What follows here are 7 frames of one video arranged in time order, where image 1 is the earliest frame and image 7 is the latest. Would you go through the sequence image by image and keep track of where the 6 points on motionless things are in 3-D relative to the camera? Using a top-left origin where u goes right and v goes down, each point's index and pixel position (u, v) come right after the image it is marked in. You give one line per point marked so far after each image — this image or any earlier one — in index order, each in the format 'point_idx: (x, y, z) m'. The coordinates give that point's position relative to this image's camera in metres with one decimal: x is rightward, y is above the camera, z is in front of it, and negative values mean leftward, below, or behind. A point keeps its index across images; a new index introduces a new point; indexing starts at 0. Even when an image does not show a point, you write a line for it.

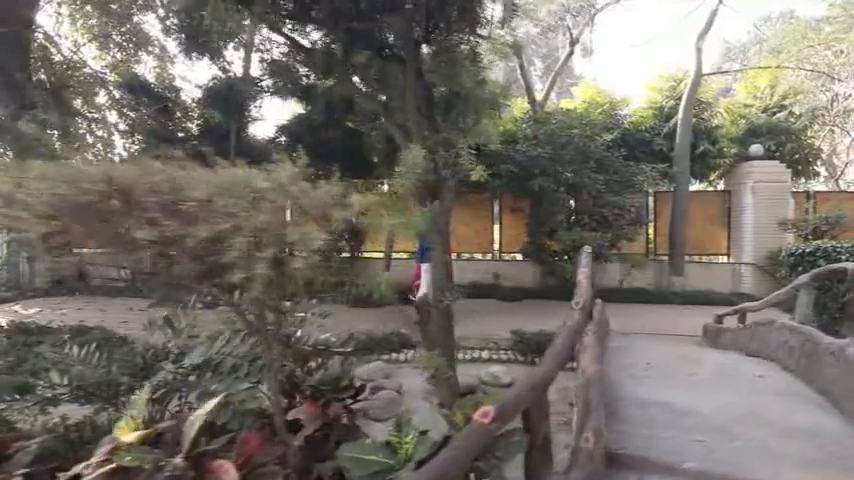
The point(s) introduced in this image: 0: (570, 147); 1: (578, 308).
0: (+3.5, +2.4, +11.2) m
1: (+1.2, -0.5, +3.5) m
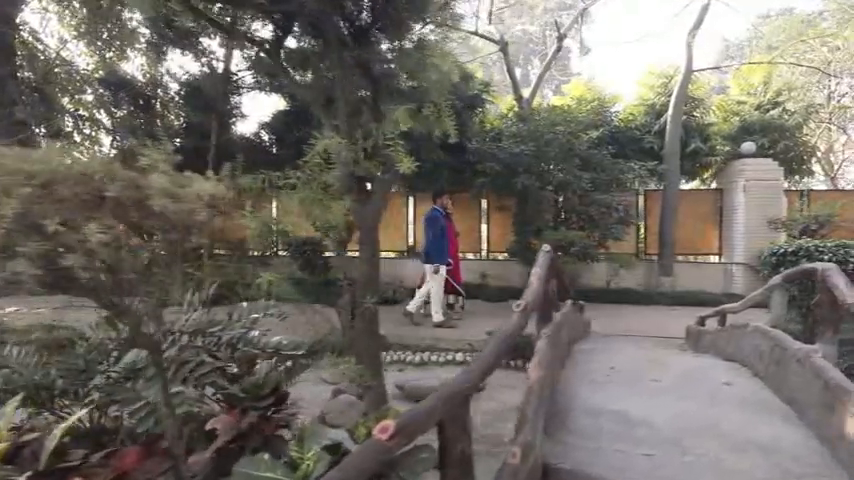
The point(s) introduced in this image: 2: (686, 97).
0: (+3.1, +2.4, +10.9) m
1: (+0.7, -0.5, +3.2) m
2: (+7.8, +4.3, +13.1) m
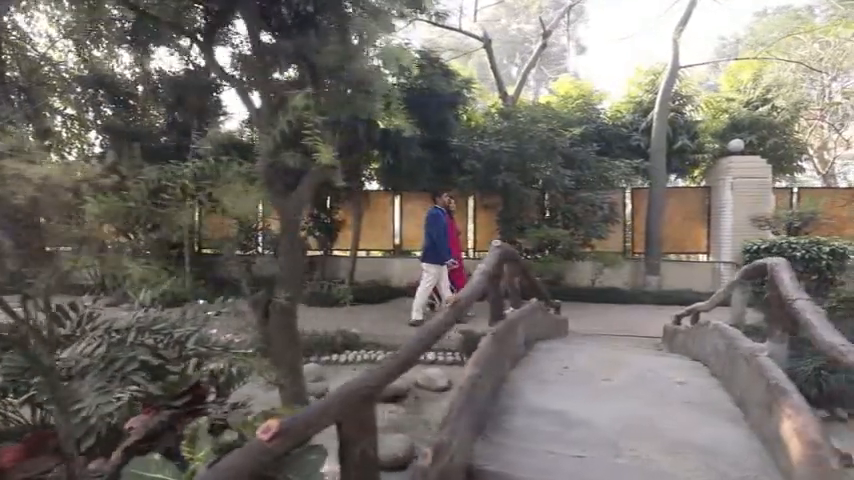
0: (+2.6, +2.5, +10.8) m
1: (+0.1, -0.5, +3.1) m
2: (+7.3, +4.4, +12.9) m
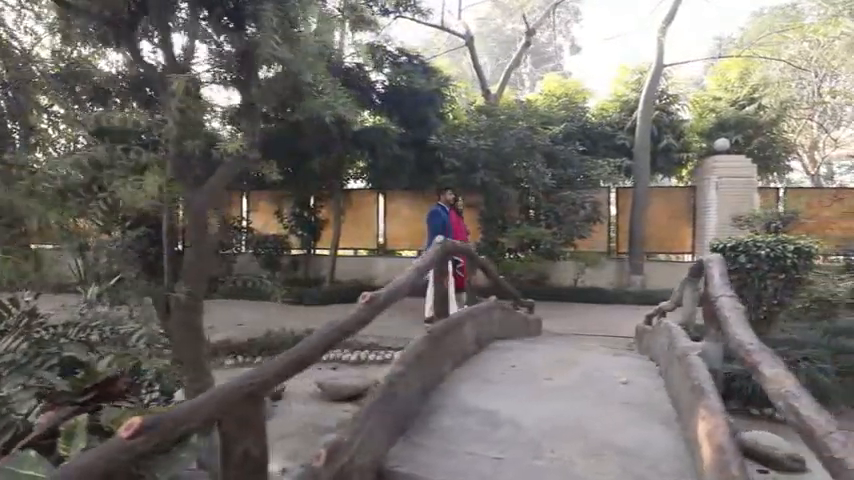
0: (+2.1, +2.5, +10.7) m
1: (-0.4, -0.4, +3.0) m
2: (+6.8, +4.4, +12.8) m
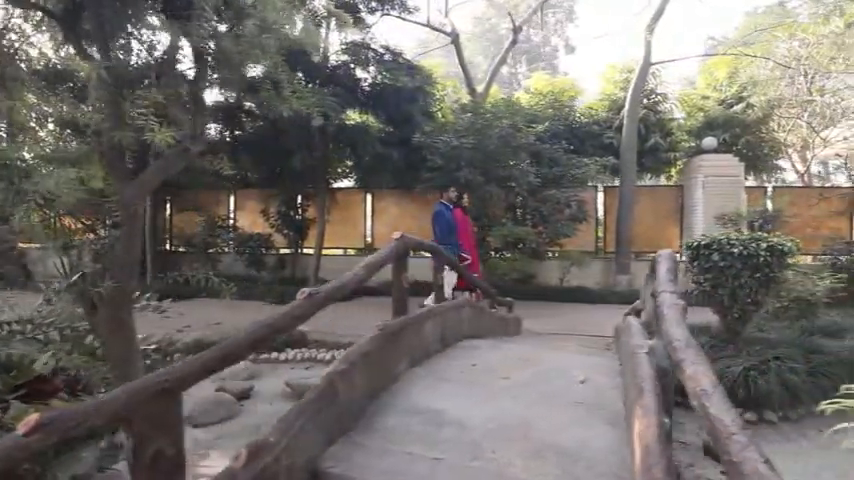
0: (+1.7, +2.5, +10.6) m
1: (-0.8, -0.4, +2.9) m
2: (+6.4, +4.4, +12.7) m
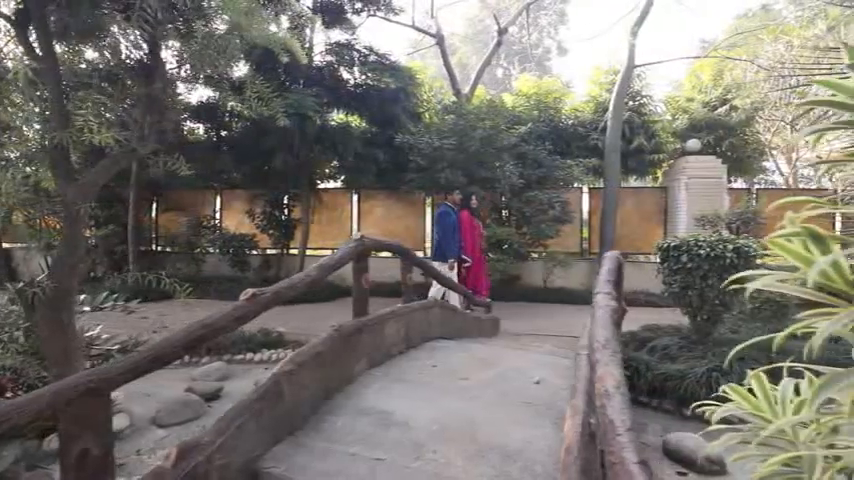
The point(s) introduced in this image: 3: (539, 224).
0: (+1.3, +2.5, +10.6) m
1: (-1.2, -0.4, +2.9) m
2: (+6.0, +4.3, +12.8) m
3: (+2.9, +0.4, +11.3) m
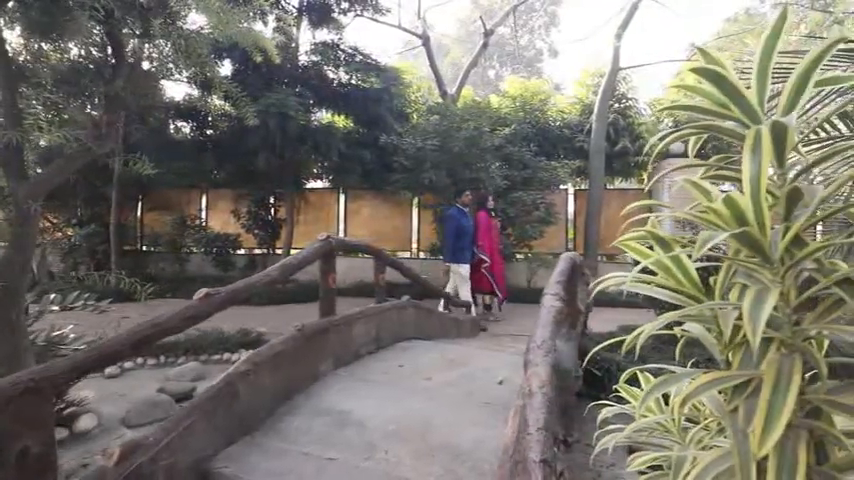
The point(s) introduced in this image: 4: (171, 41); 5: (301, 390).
0: (+0.9, +2.5, +10.7) m
1: (-1.5, -0.4, +2.9) m
2: (+5.6, +4.3, +12.9) m
3: (+2.5, +0.4, +11.3) m
4: (-2.3, +1.8, +3.8) m
5: (-1.0, -1.2, +3.6) m
